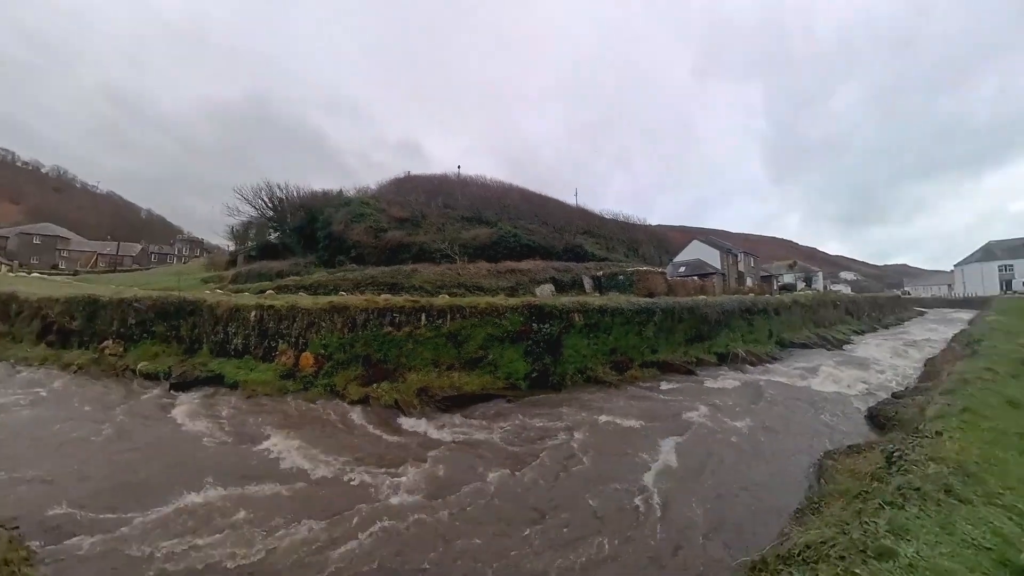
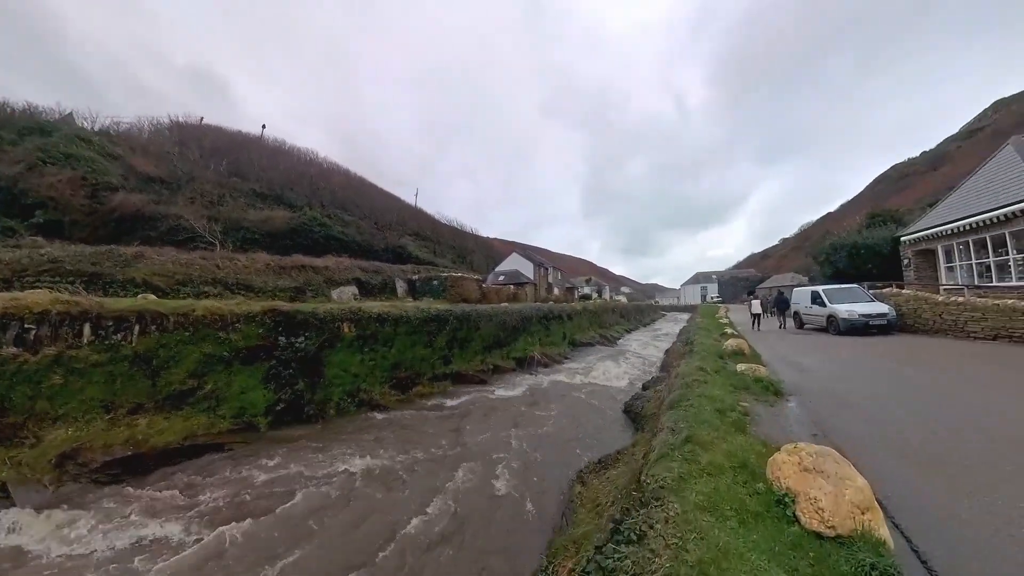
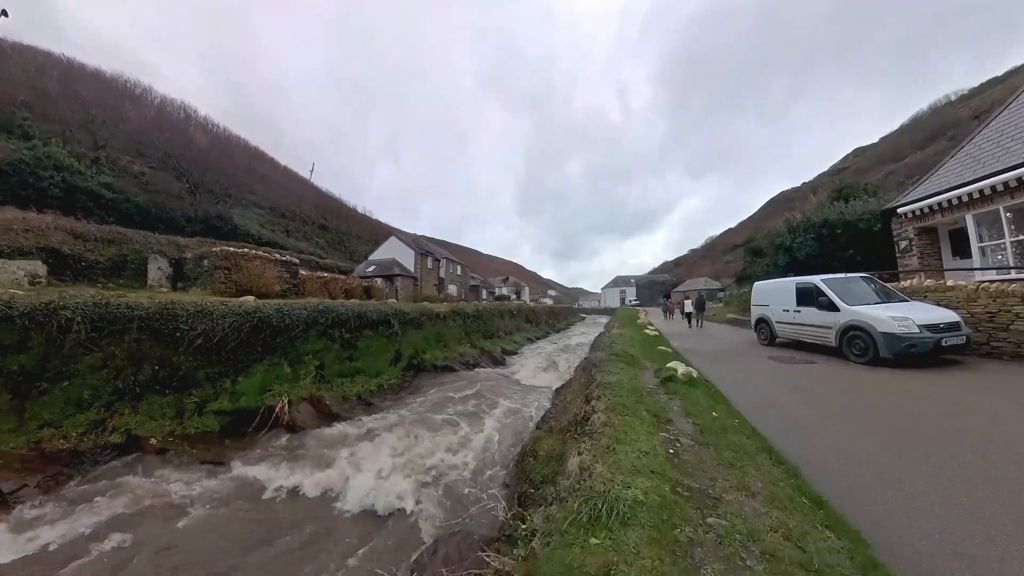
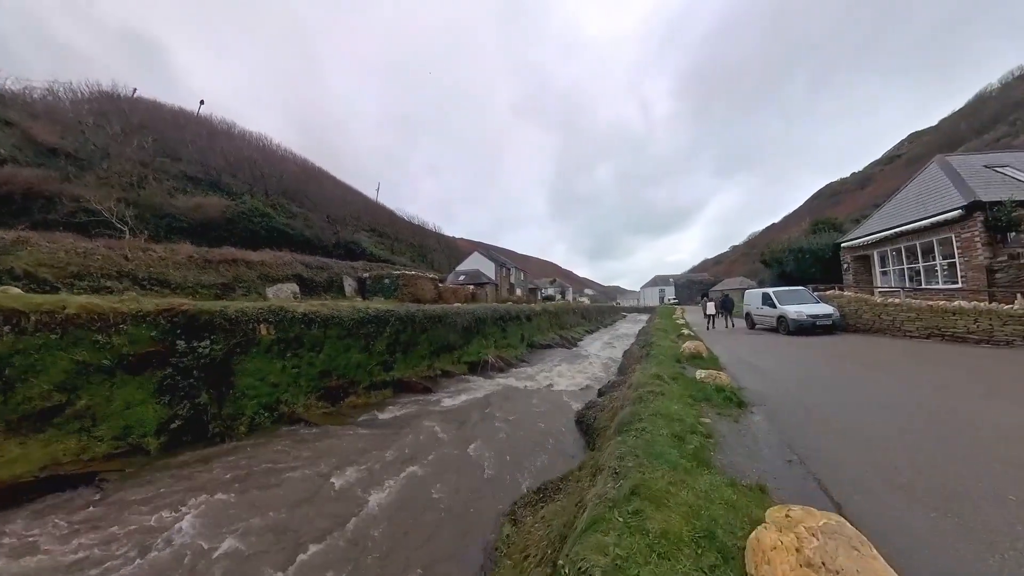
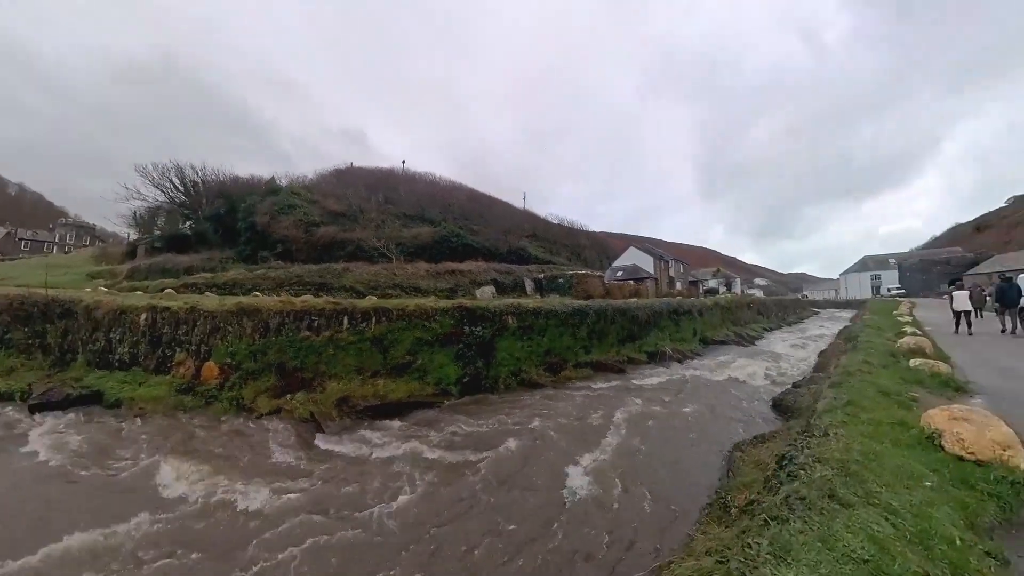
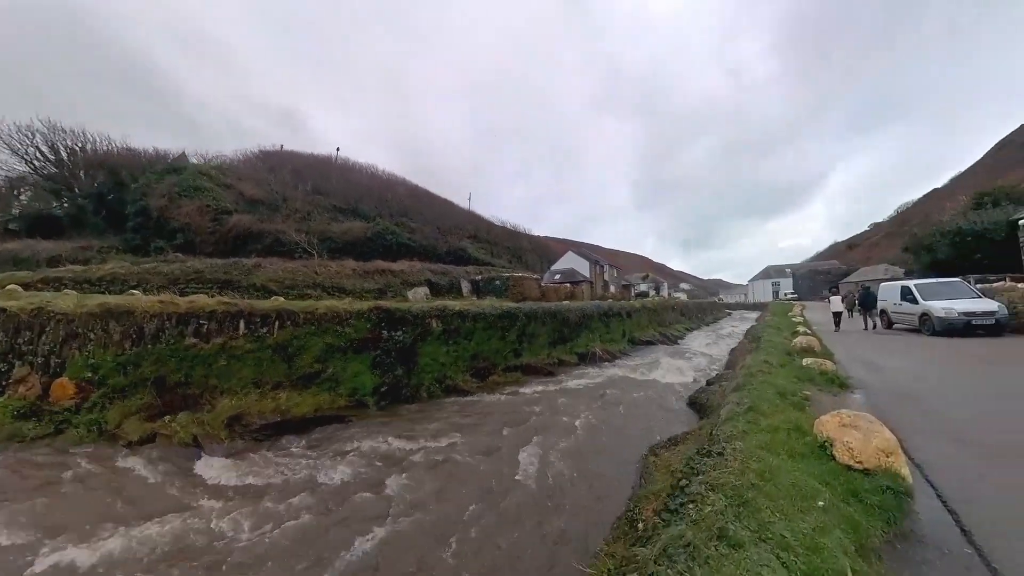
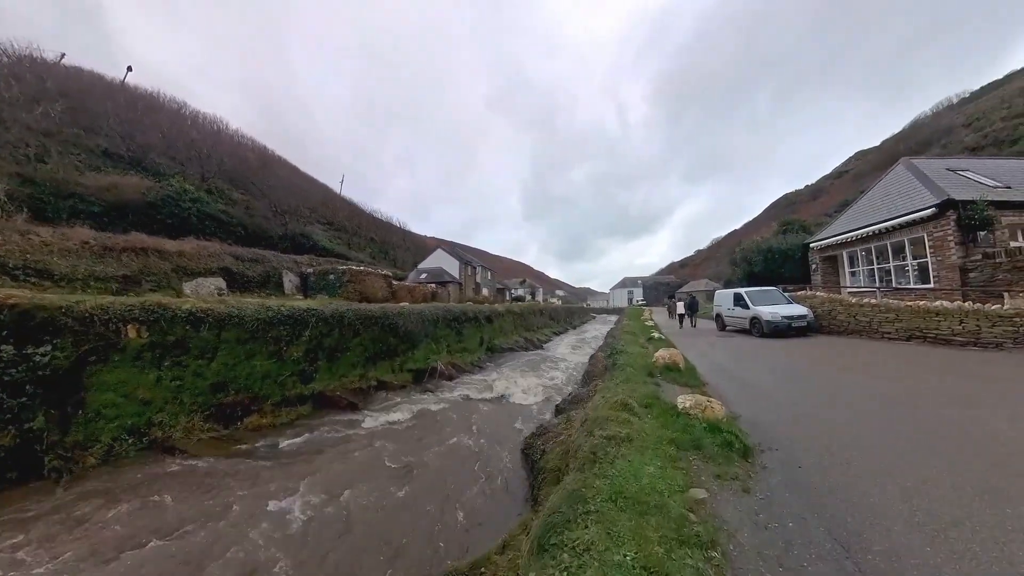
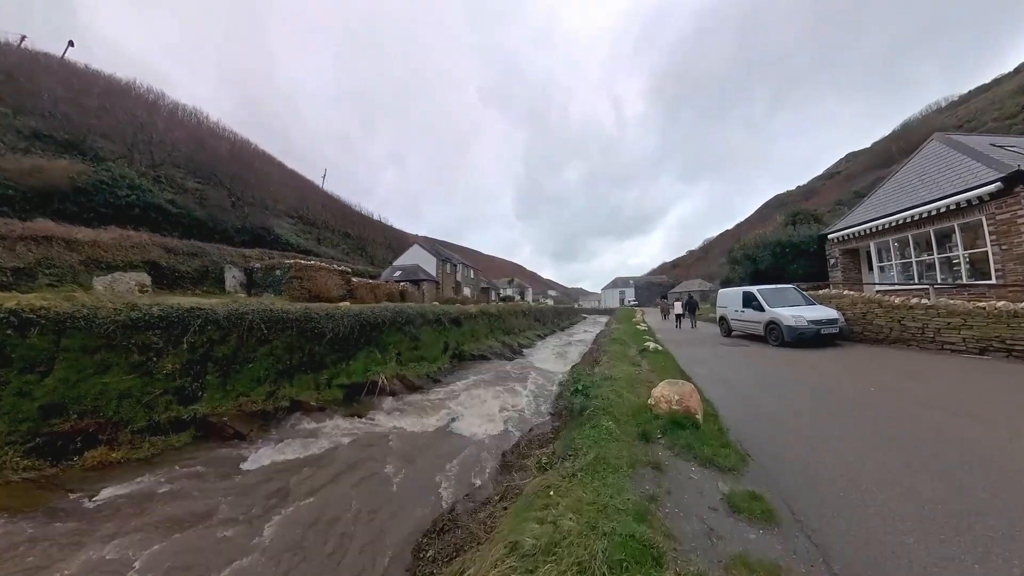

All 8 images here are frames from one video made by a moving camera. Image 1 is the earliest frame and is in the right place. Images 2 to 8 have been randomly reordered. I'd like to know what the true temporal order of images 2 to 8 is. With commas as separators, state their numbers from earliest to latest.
5, 6, 2, 4, 7, 8, 3
